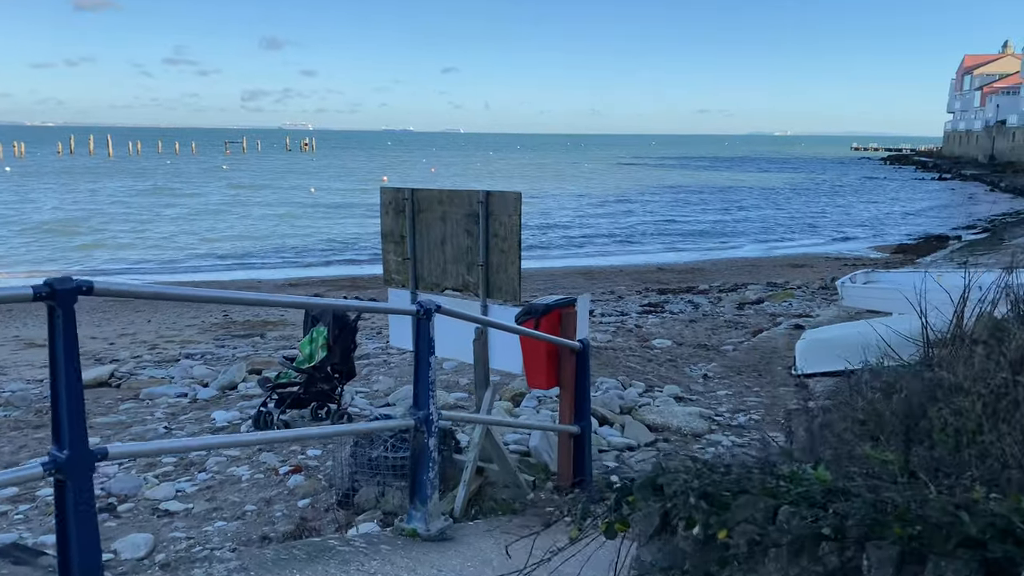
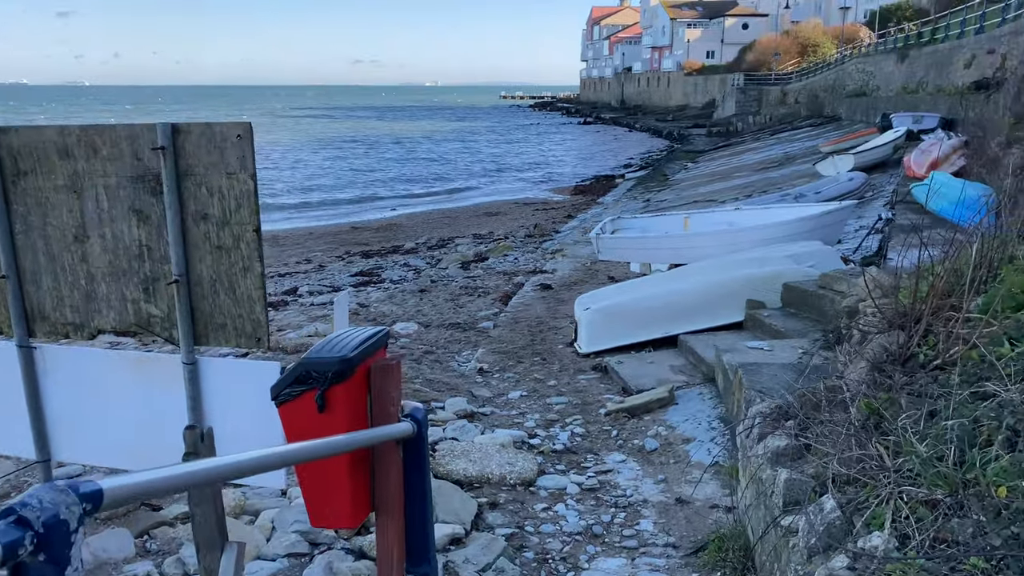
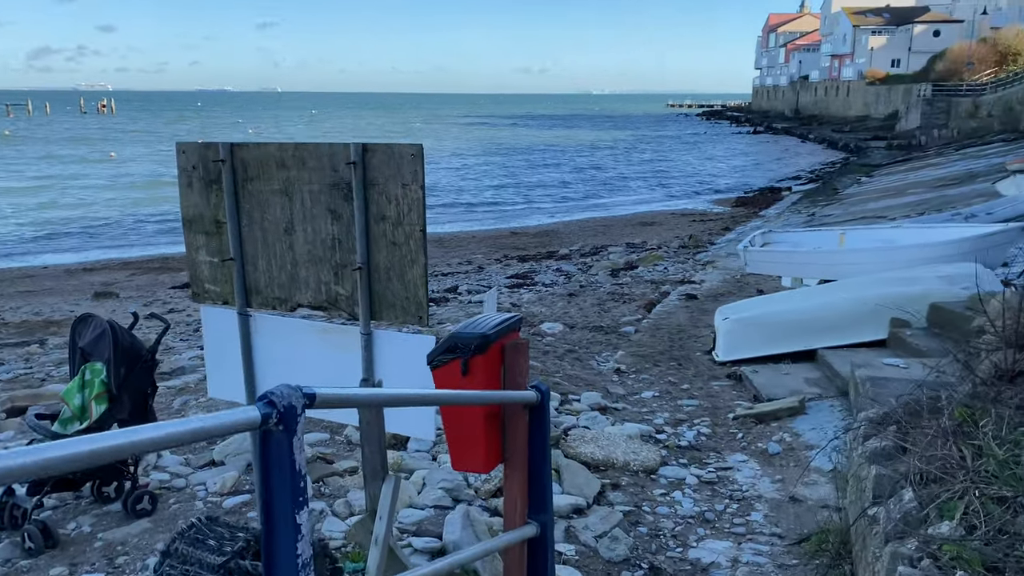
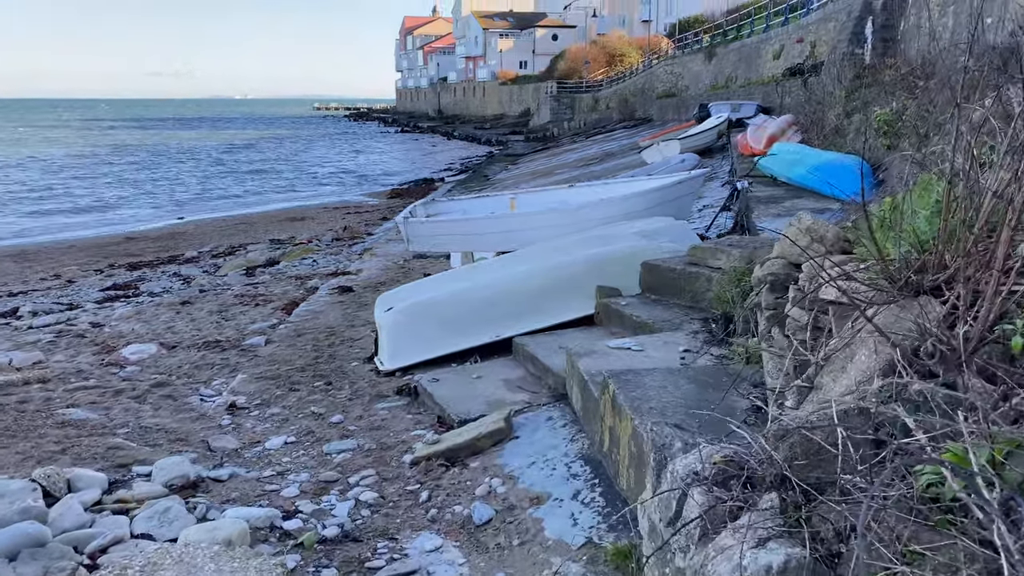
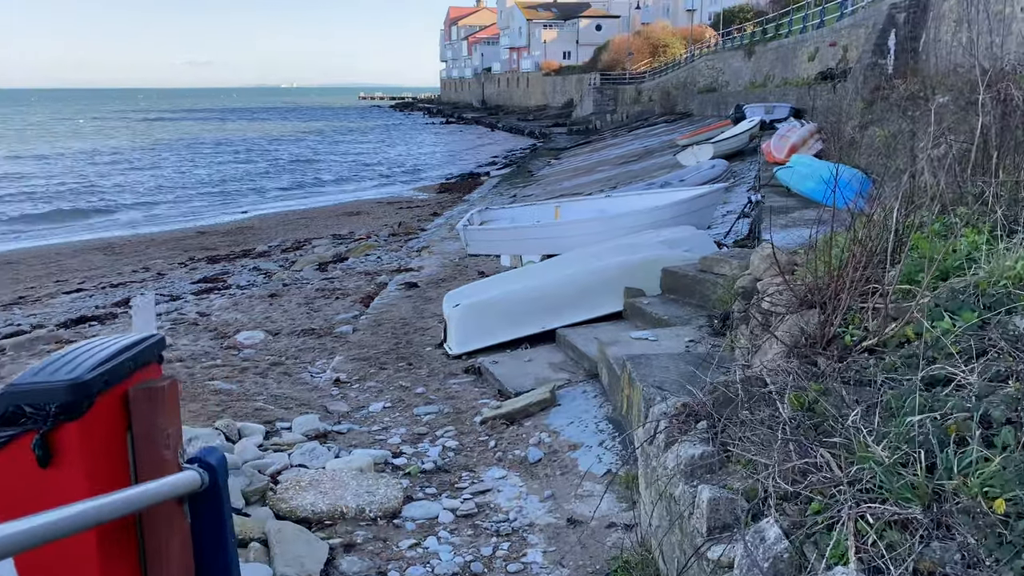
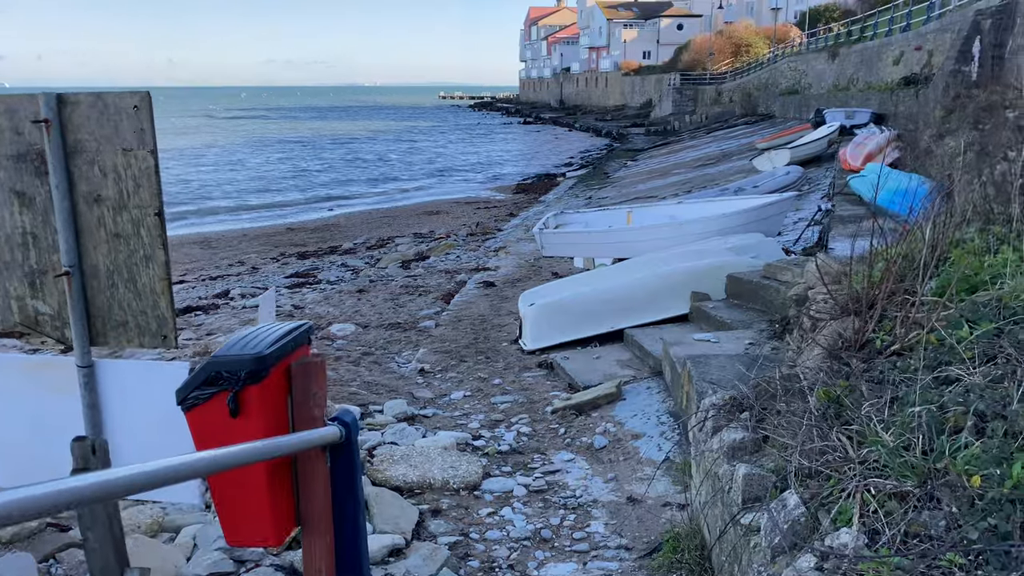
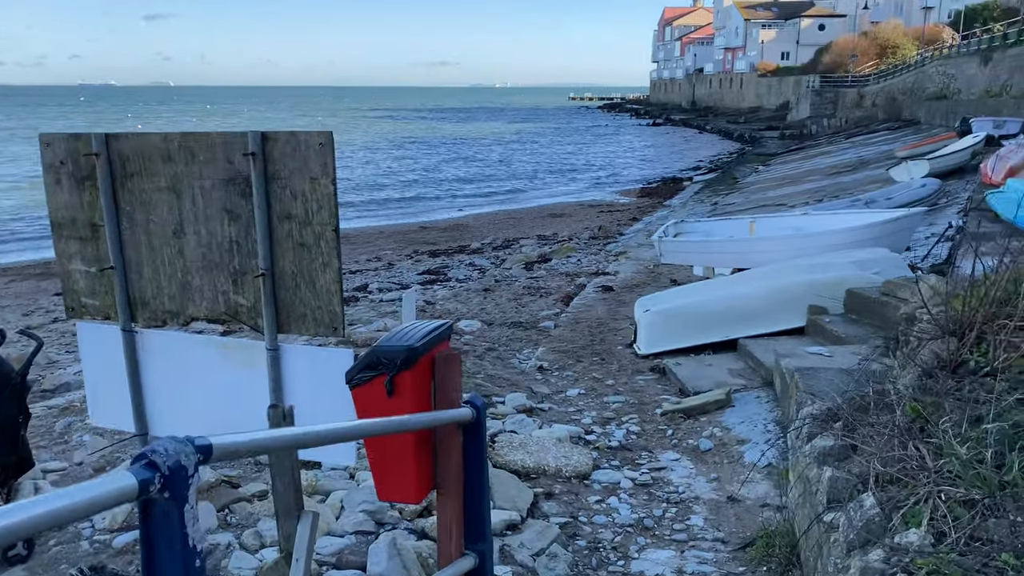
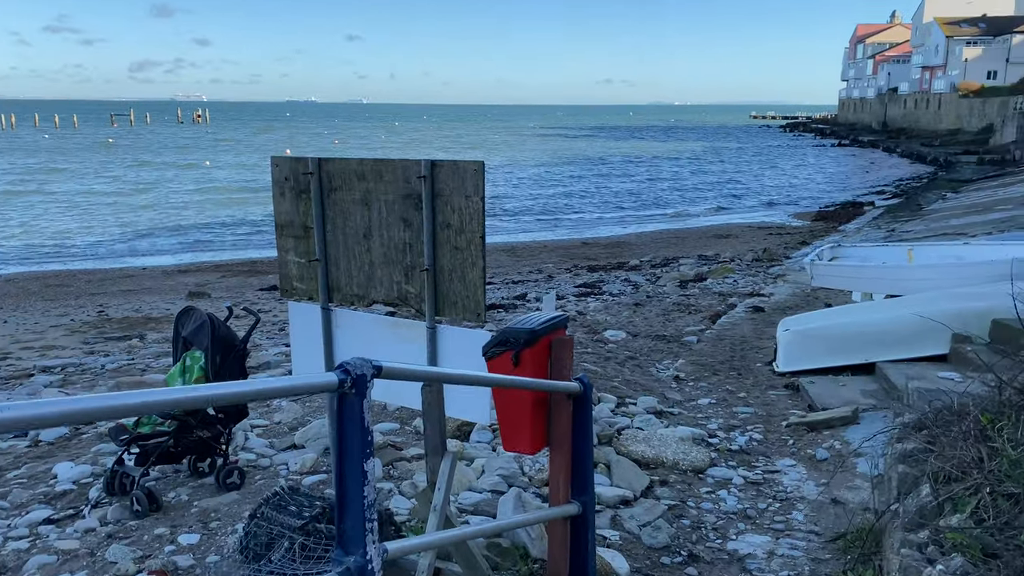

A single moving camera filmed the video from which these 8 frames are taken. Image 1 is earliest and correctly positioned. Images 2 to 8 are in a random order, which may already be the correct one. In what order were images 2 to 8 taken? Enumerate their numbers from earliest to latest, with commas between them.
8, 3, 7, 2, 6, 5, 4
